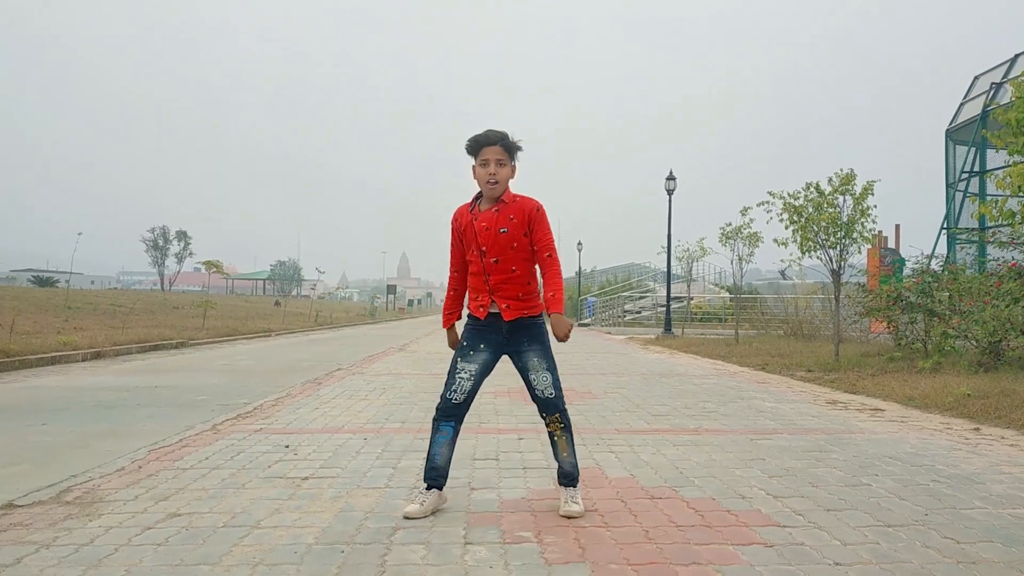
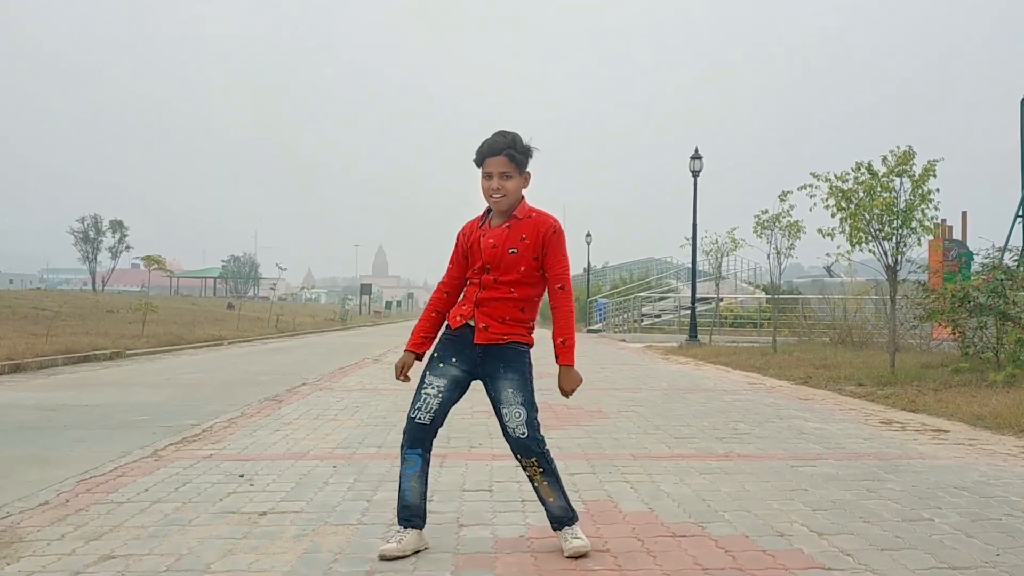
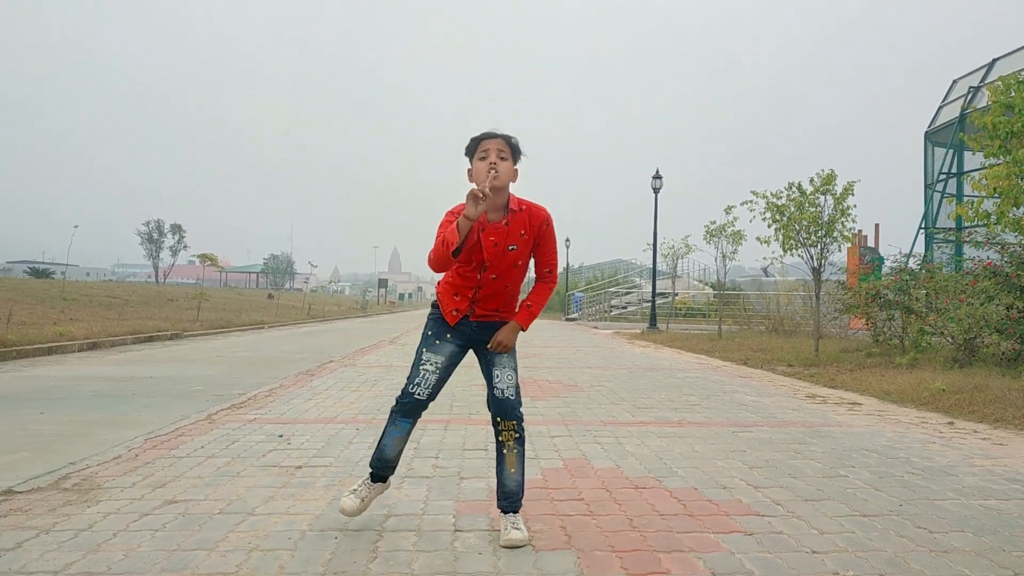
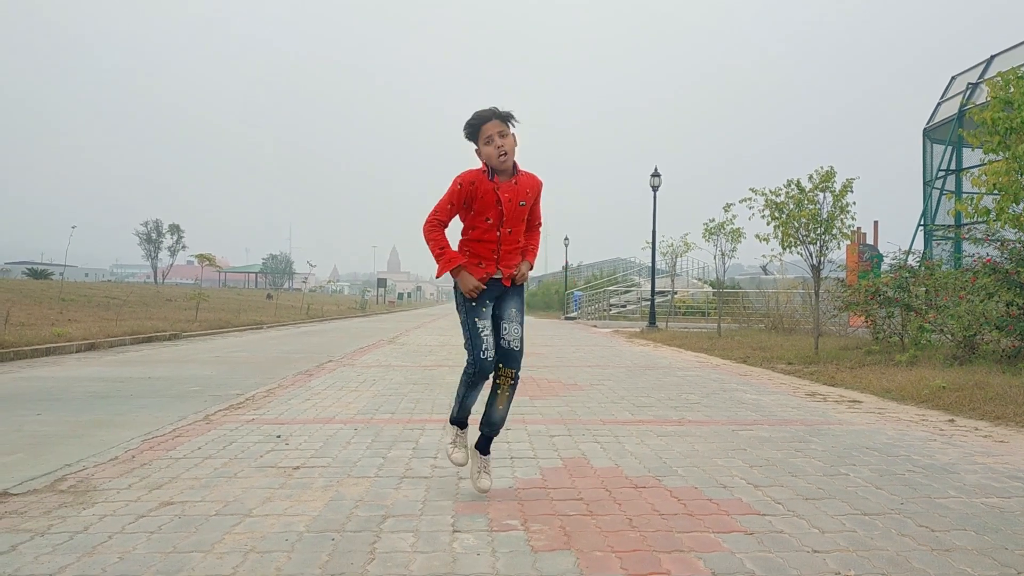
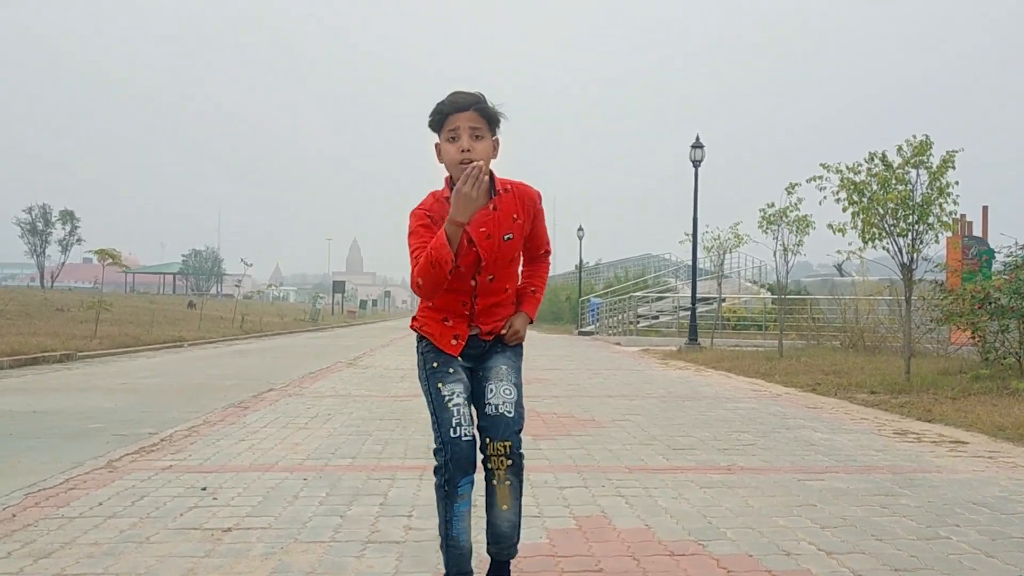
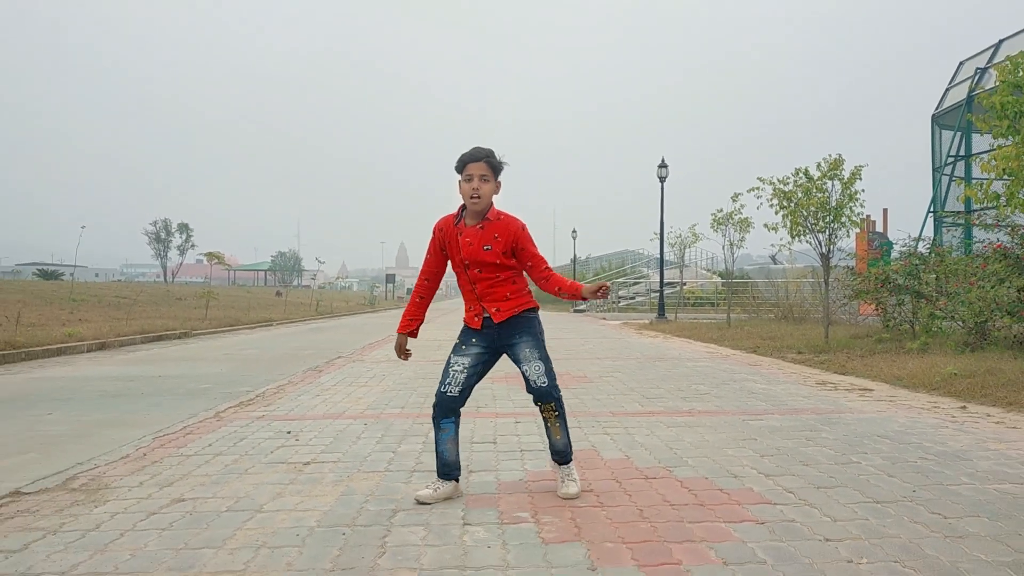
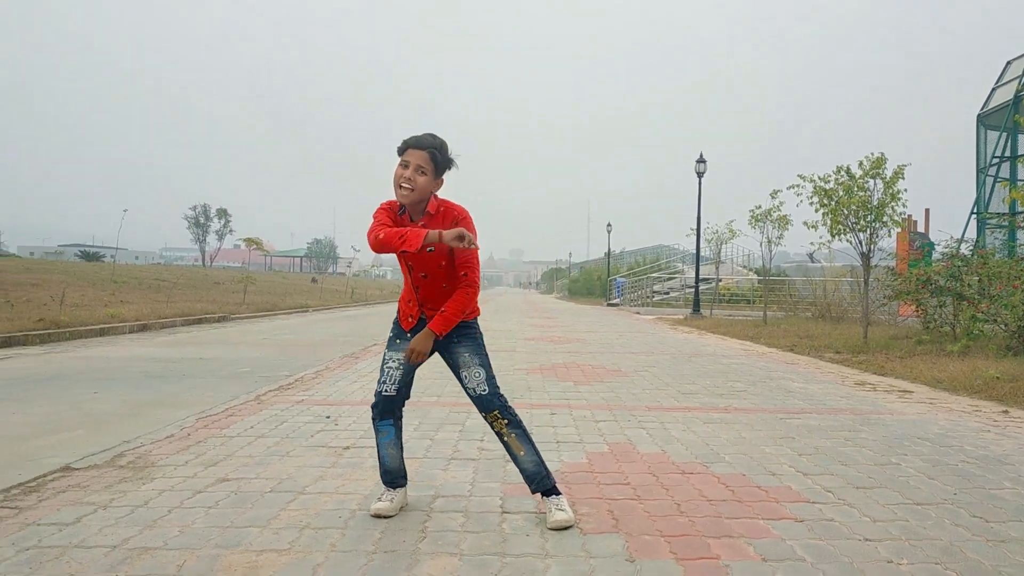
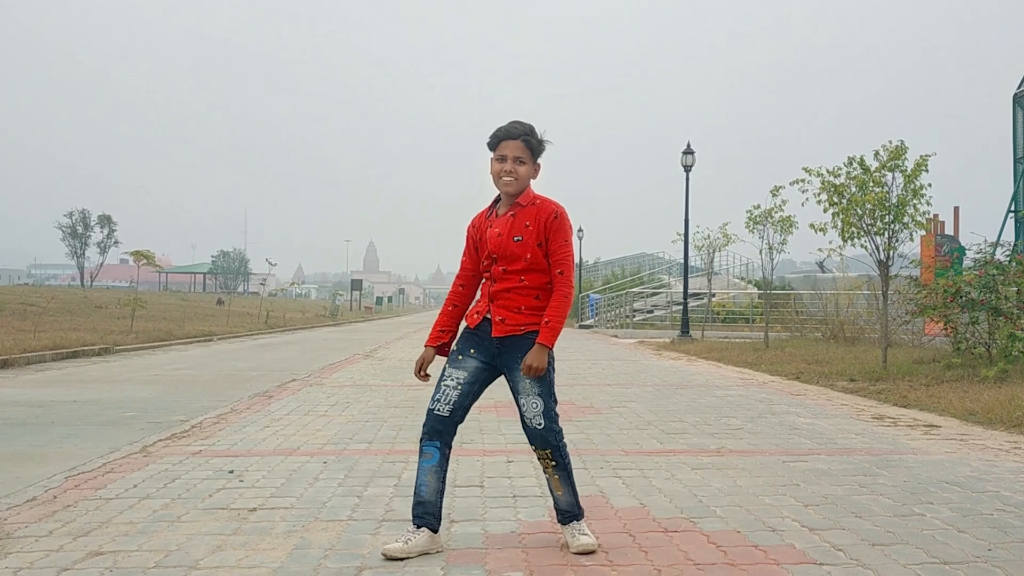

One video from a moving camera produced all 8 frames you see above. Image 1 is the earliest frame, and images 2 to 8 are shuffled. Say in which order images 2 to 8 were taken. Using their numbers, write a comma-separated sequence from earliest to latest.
2, 6, 8, 4, 5, 3, 7
